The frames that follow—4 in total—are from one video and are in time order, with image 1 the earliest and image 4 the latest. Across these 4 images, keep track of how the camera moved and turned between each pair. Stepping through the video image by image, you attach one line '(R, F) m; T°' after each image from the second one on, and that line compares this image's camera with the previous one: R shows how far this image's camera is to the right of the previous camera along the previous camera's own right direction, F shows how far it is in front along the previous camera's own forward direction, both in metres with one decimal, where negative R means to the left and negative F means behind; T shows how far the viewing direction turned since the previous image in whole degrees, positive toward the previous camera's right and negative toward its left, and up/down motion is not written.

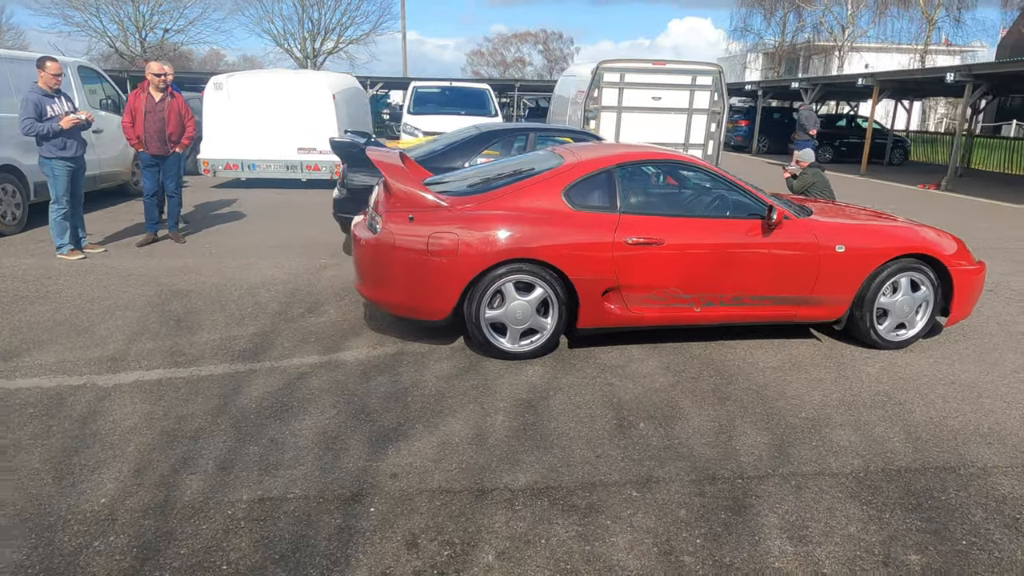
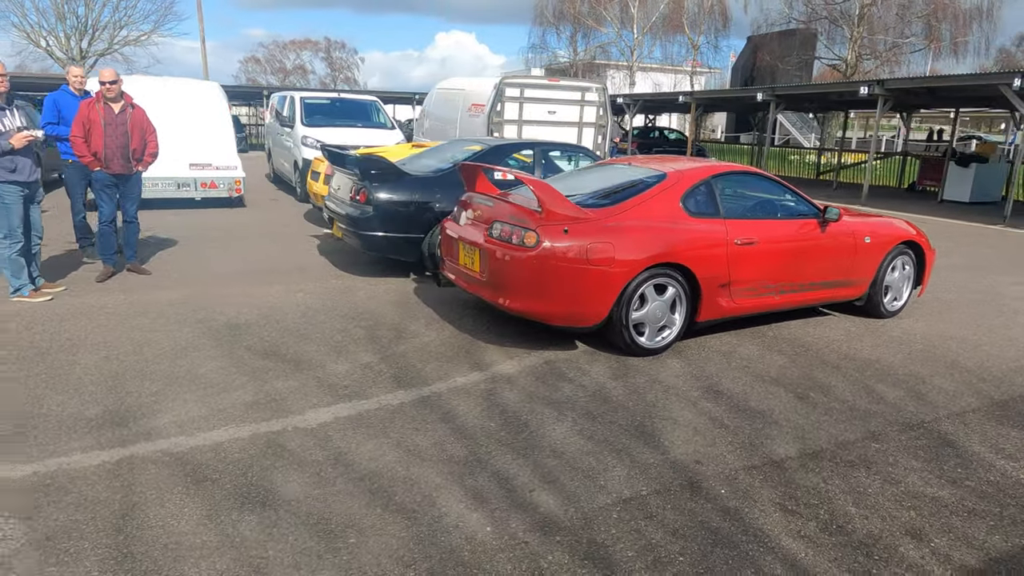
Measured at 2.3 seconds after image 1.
(-2.5, +0.1) m; +18°
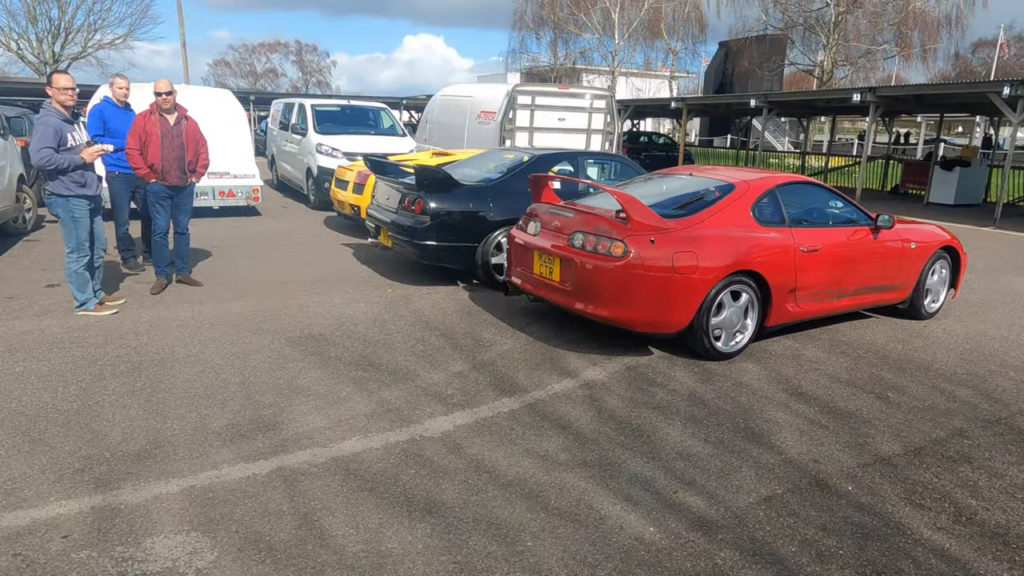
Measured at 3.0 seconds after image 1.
(-0.8, -0.1) m; +3°
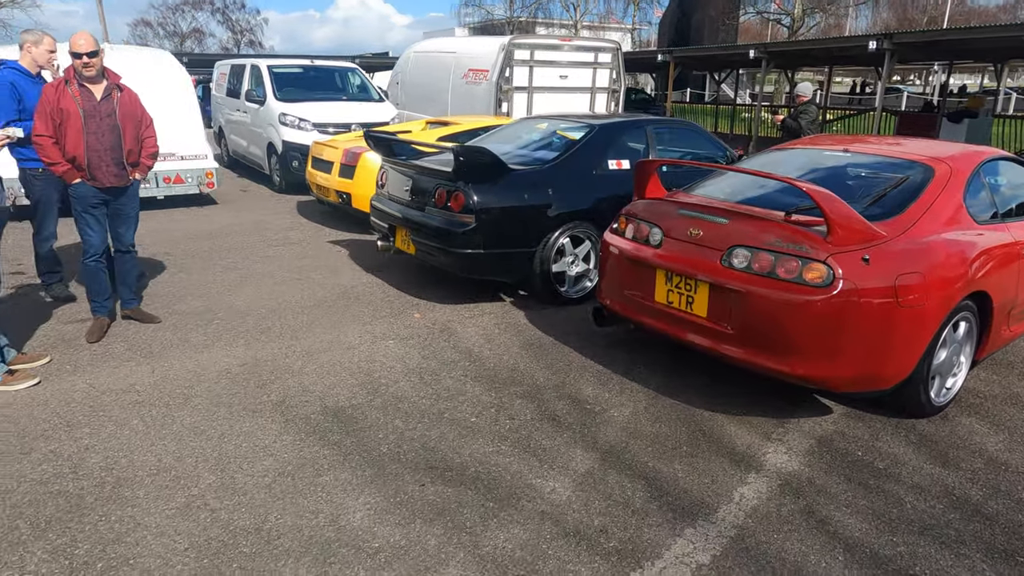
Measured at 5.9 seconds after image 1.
(-0.9, +1.7) m; +4°
